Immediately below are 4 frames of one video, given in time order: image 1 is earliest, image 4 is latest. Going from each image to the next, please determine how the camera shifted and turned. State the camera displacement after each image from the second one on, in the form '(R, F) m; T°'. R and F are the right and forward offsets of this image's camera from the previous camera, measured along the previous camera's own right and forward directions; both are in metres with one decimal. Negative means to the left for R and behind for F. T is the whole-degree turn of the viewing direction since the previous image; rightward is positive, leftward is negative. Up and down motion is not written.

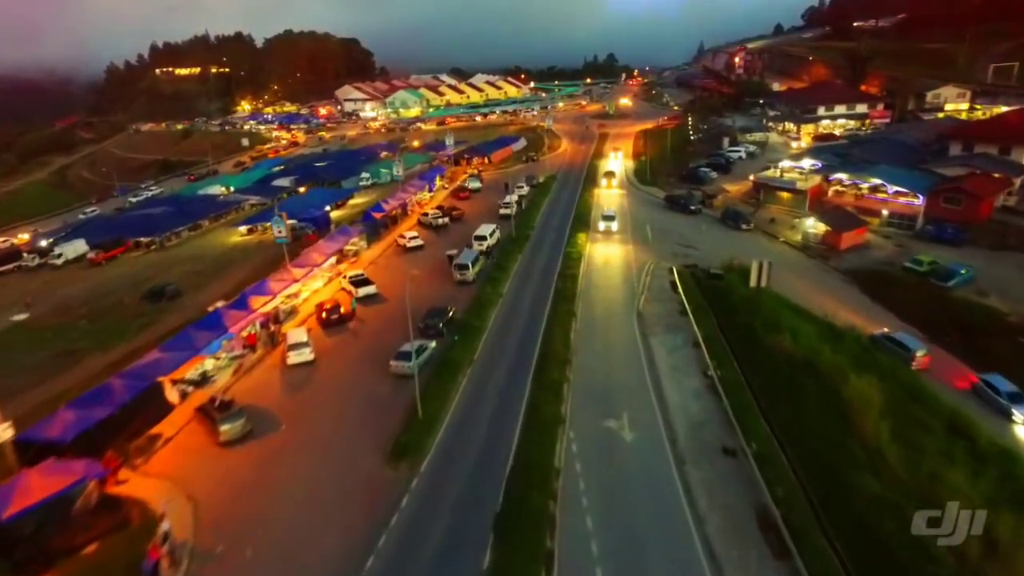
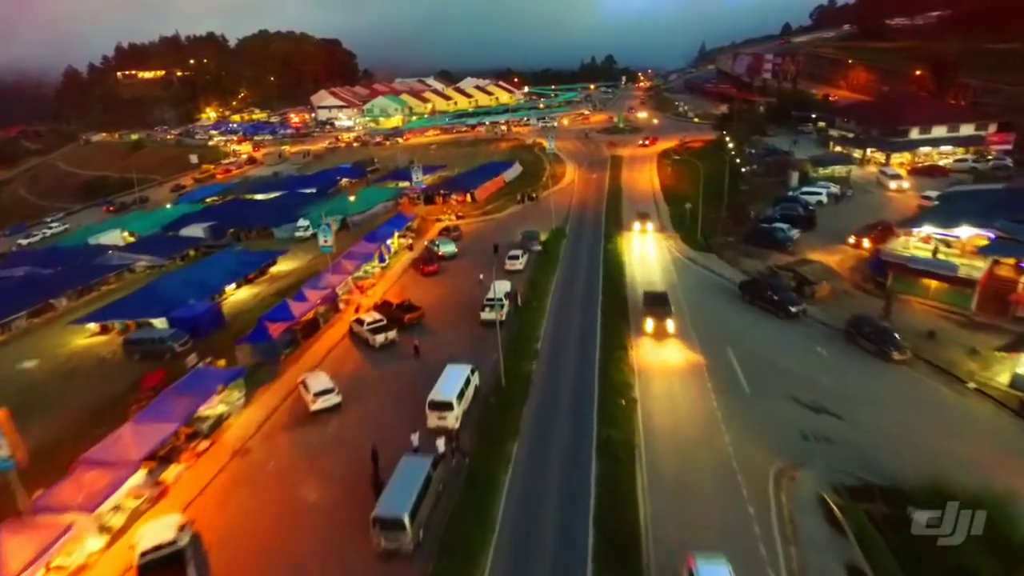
(+0.2, +13.6) m; +1°
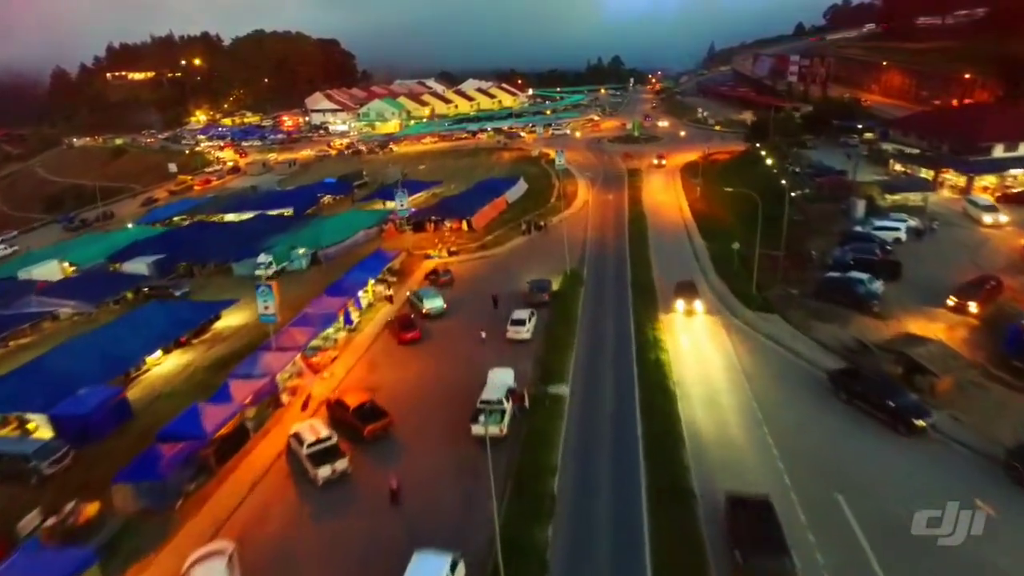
(0.0, +6.5) m; 0°
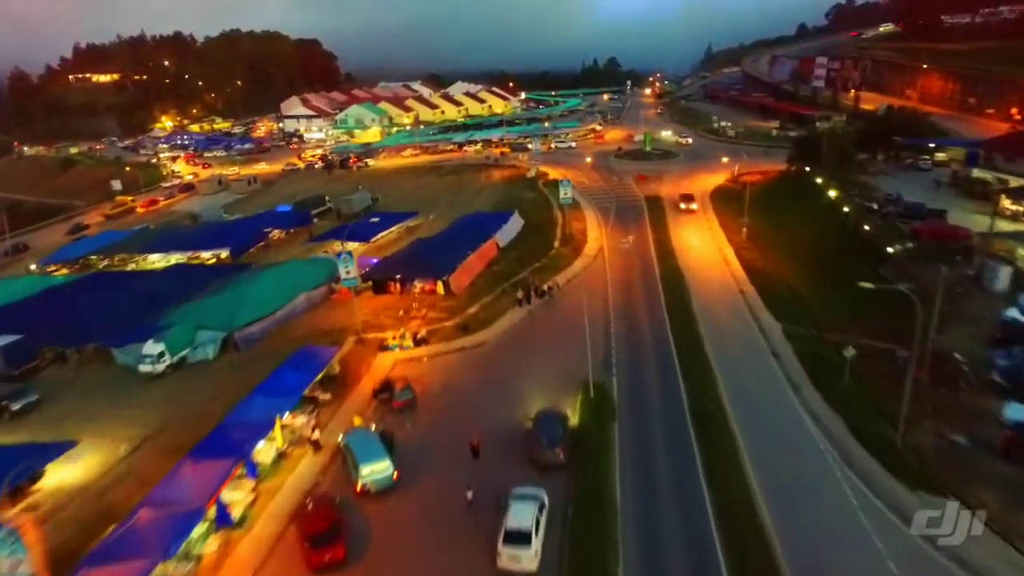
(0.0, +9.4) m; +1°
